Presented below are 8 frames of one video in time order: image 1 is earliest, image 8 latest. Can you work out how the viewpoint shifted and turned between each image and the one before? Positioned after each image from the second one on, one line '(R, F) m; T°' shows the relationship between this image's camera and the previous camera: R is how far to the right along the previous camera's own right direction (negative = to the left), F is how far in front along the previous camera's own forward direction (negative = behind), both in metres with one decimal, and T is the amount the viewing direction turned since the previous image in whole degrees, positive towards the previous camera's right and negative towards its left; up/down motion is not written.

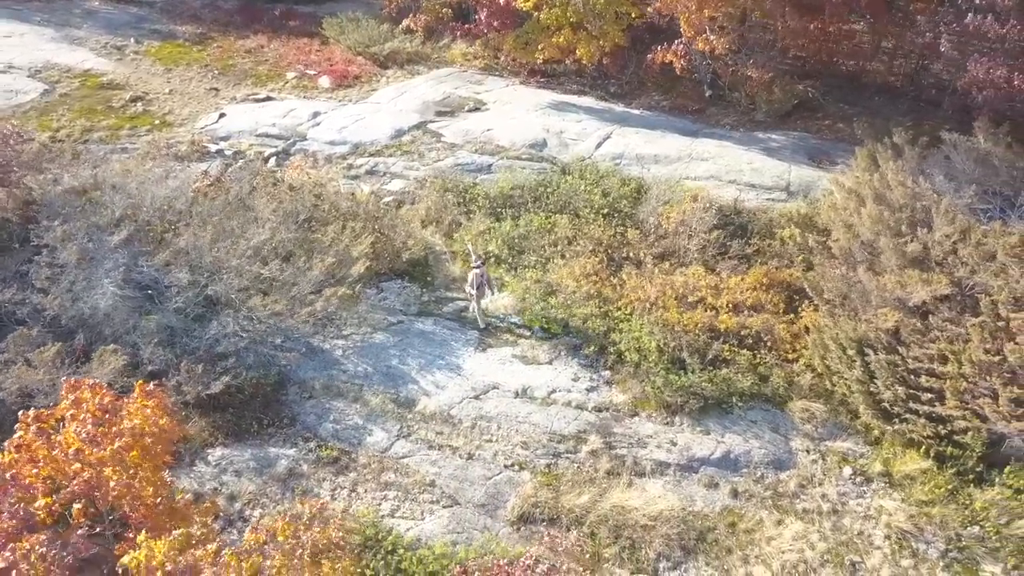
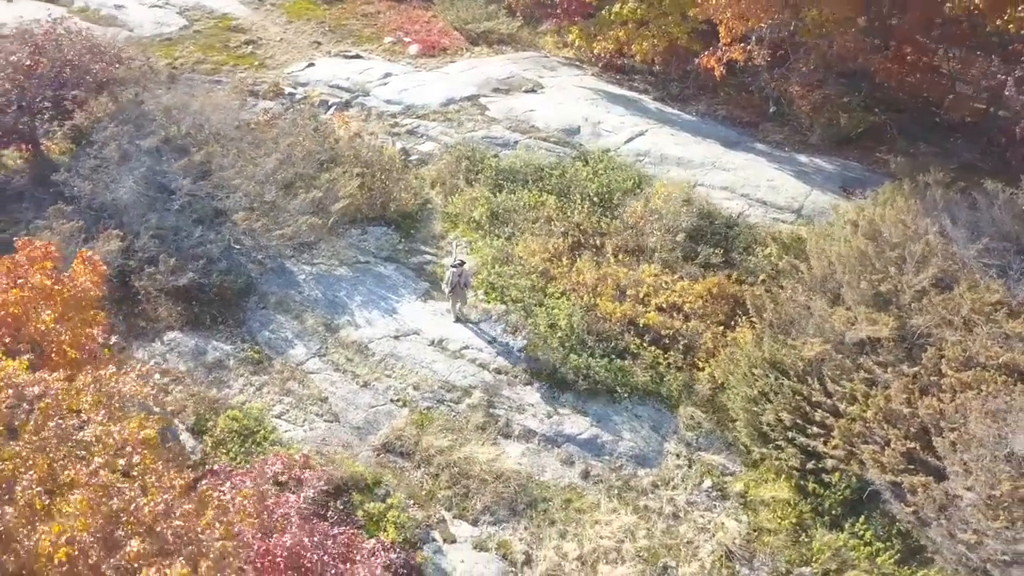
(+3.4, -0.1) m; -12°
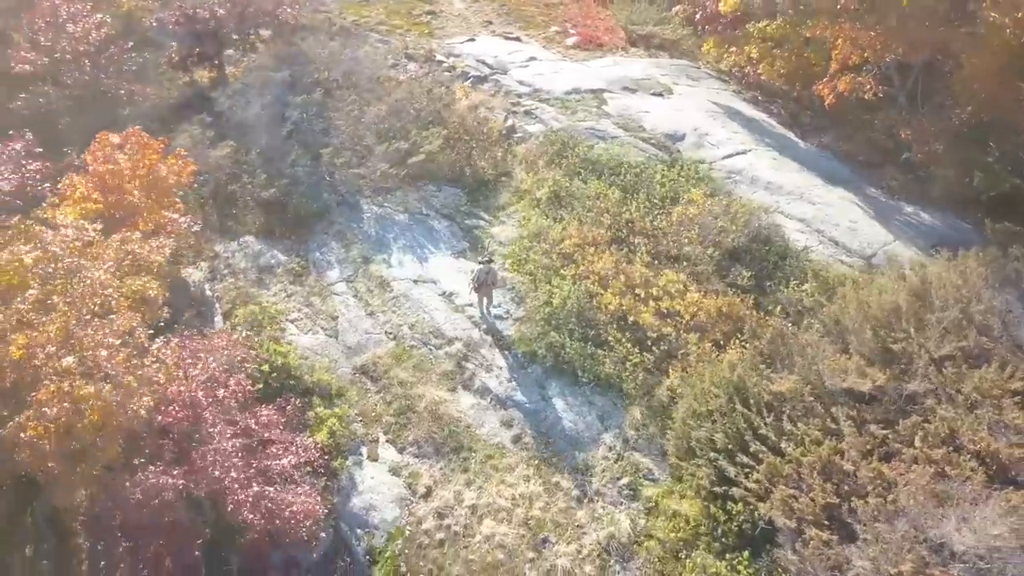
(+3.0, -0.1) m; -15°
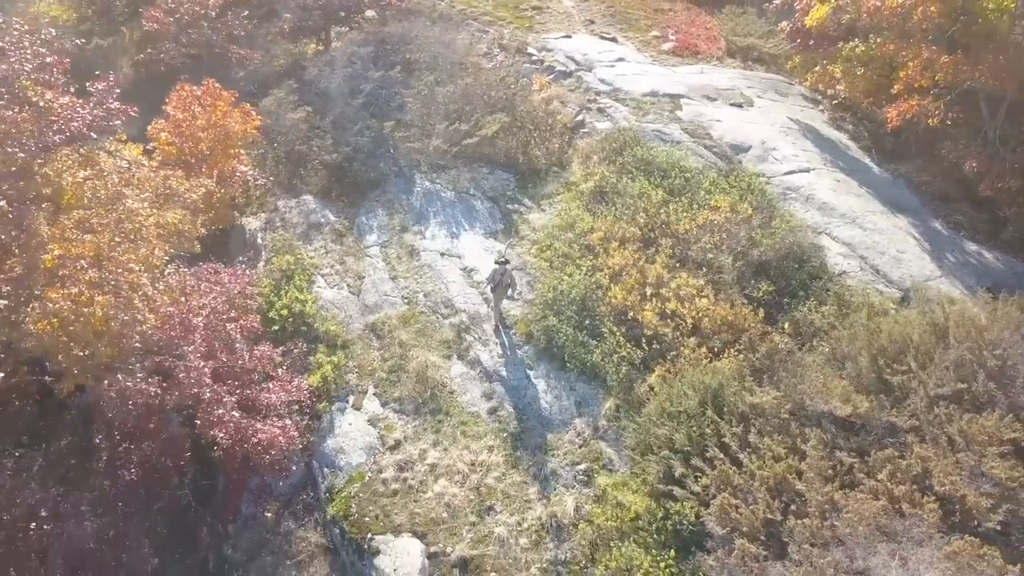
(+1.7, -0.1) m; -9°
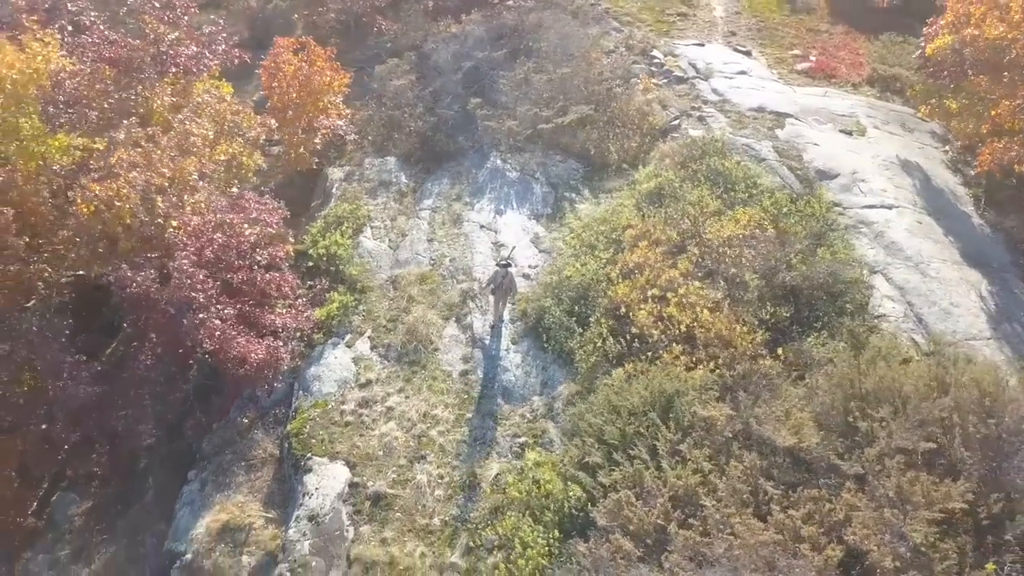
(+2.4, +0.1) m; -13°
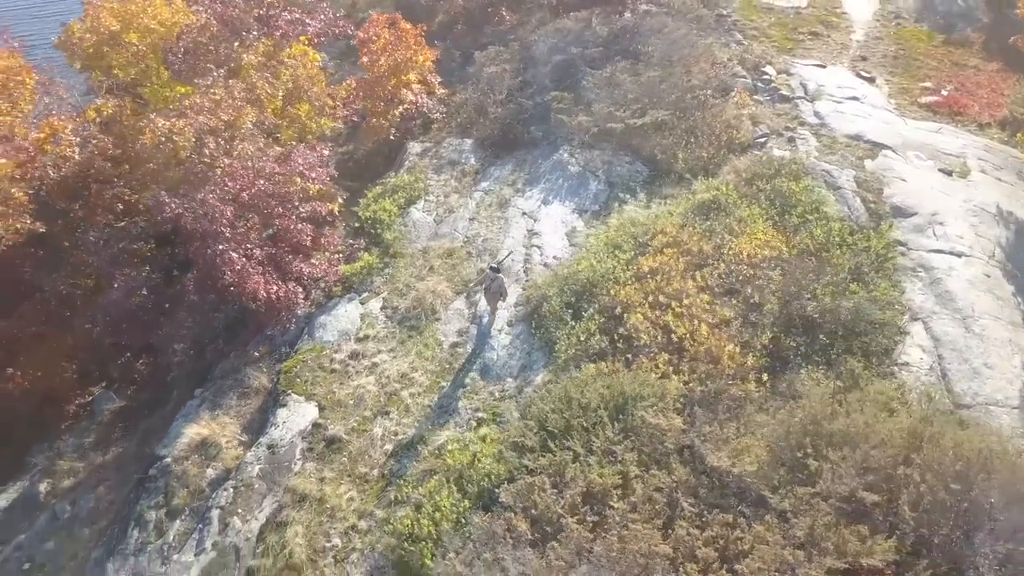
(+2.0, +0.1) m; -11°
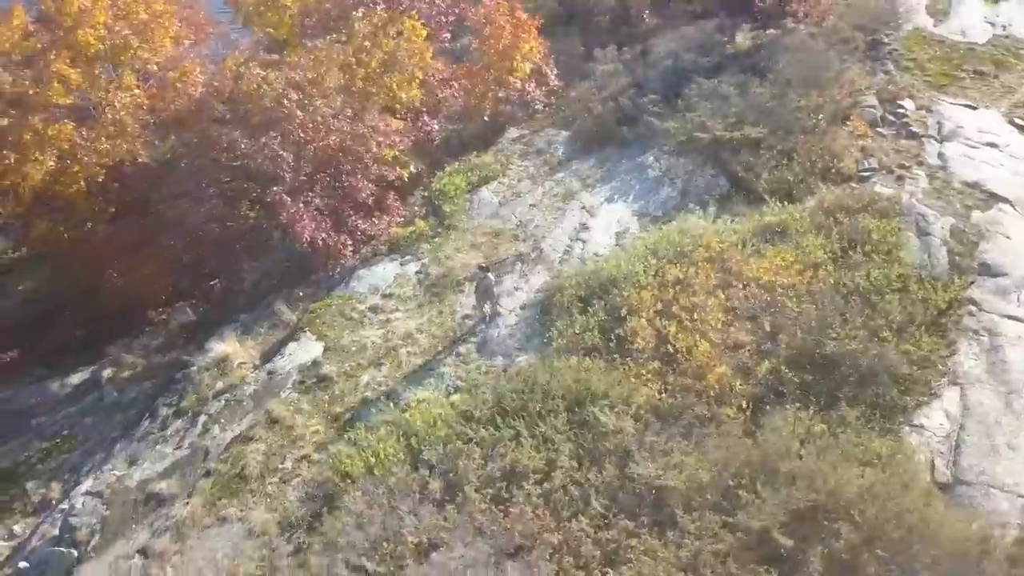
(+2.0, 0.0) m; -12°
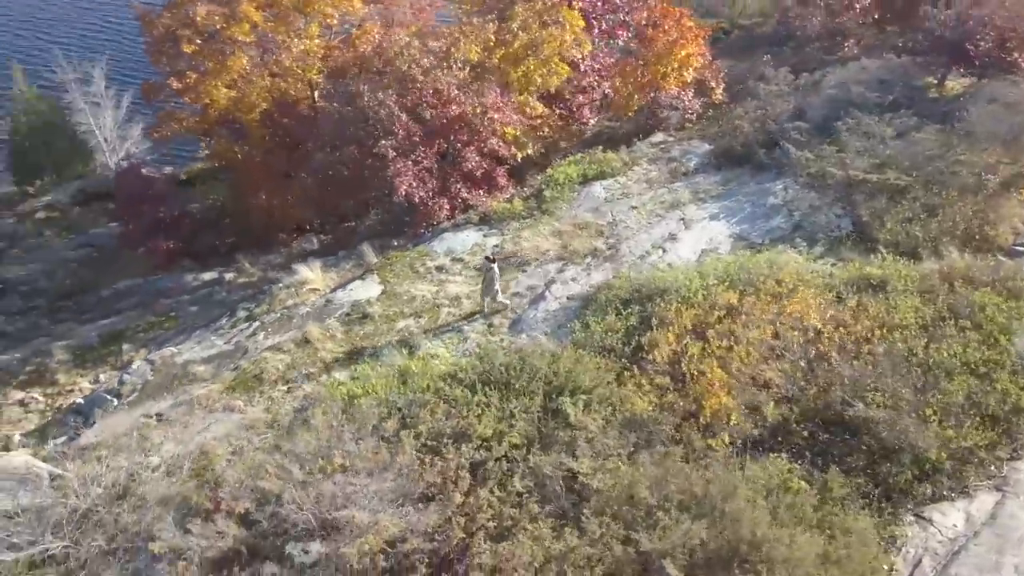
(+2.1, 0.0) m; -15°
